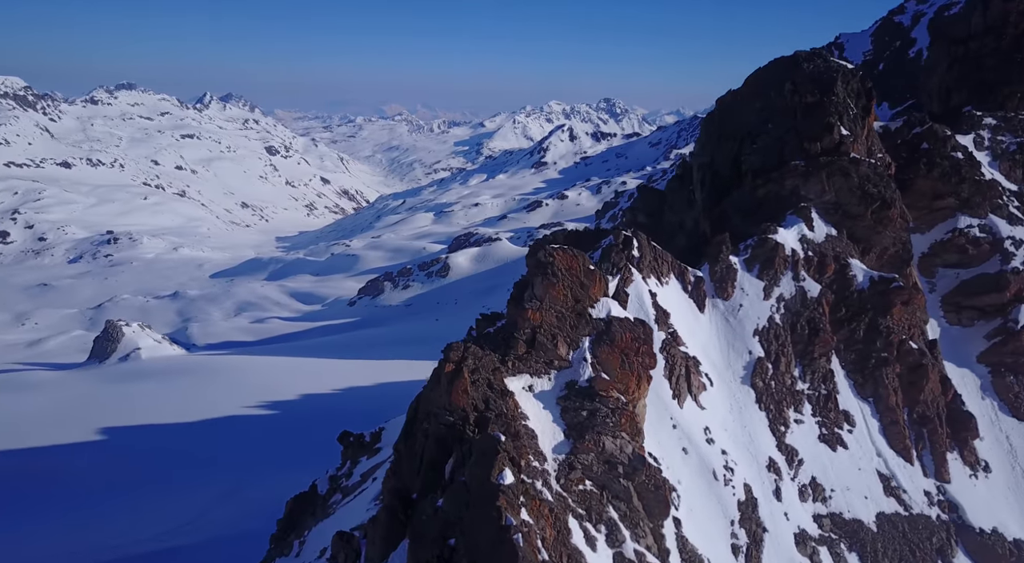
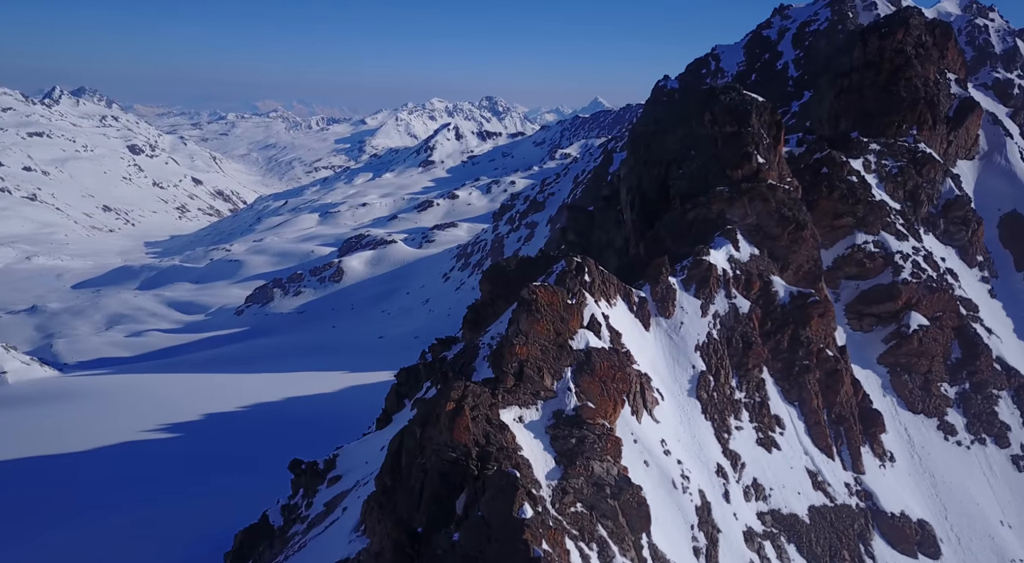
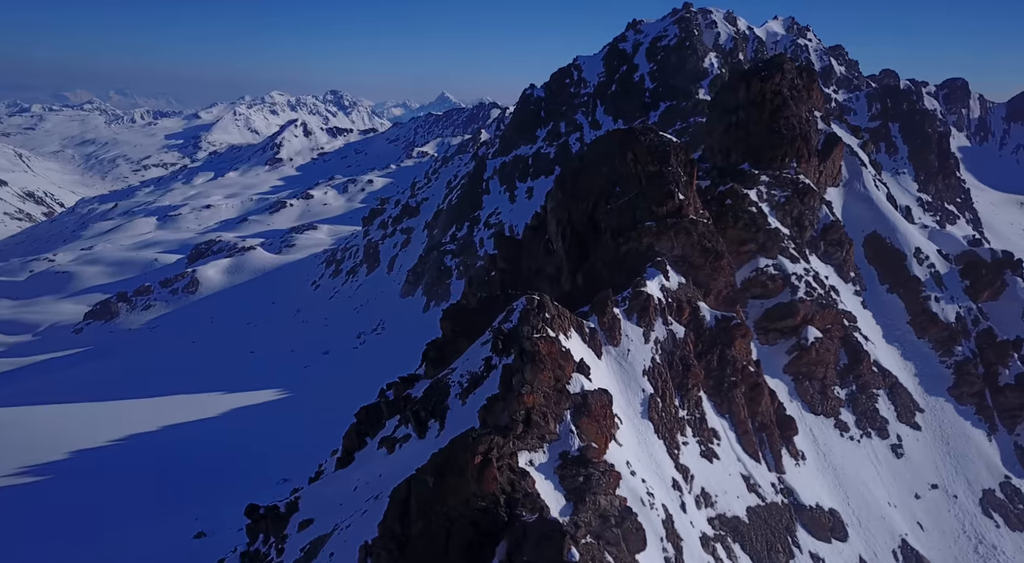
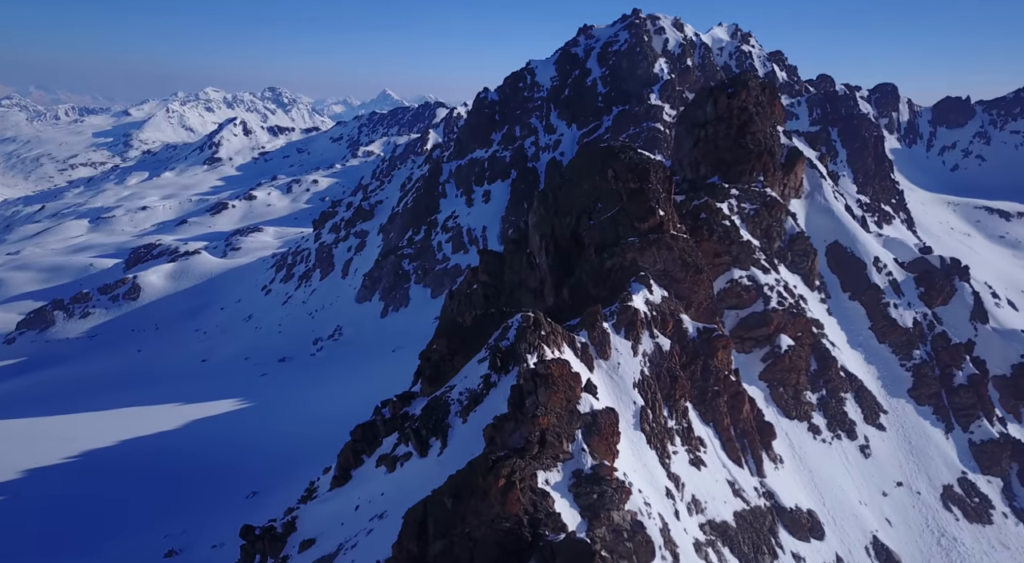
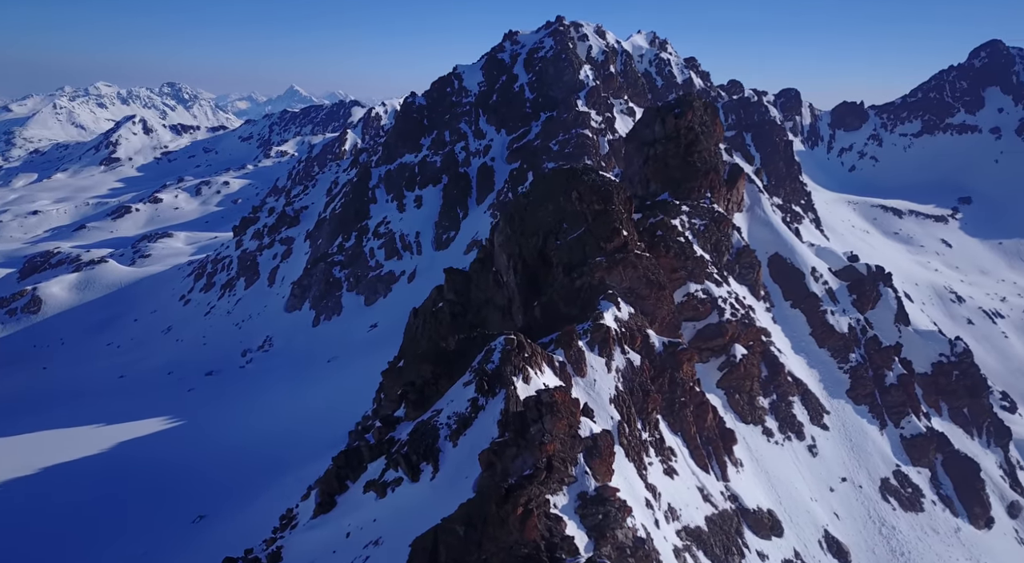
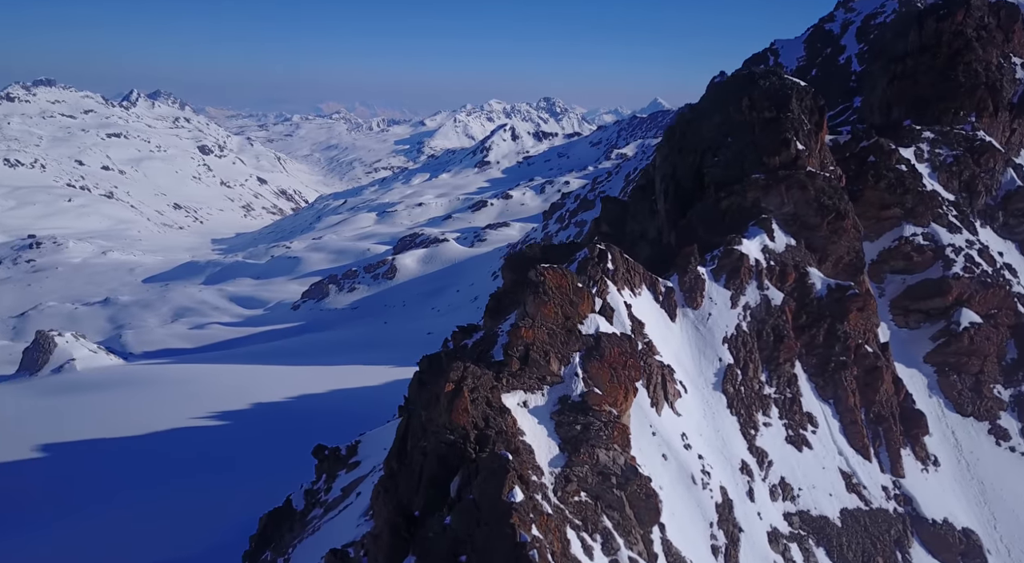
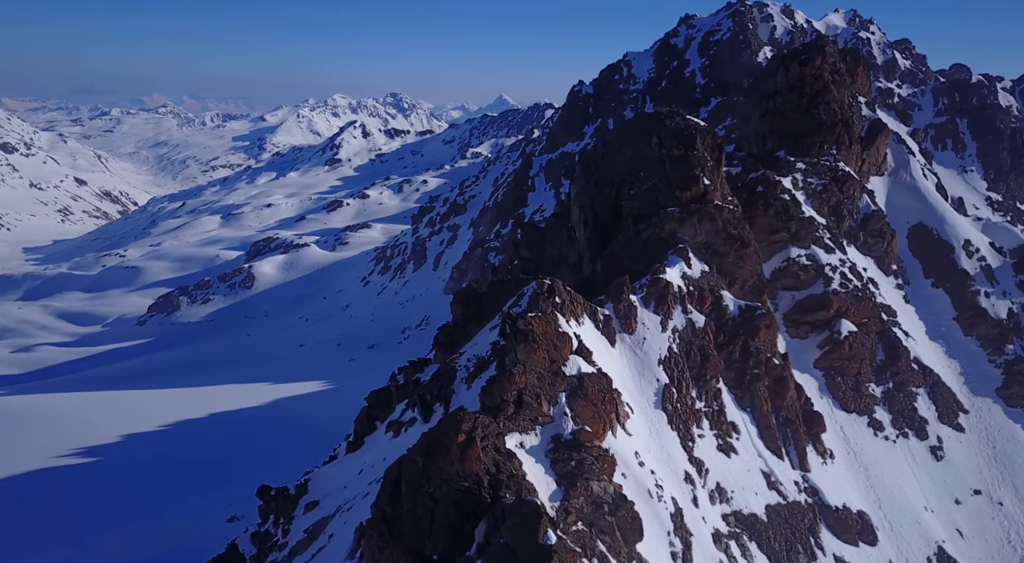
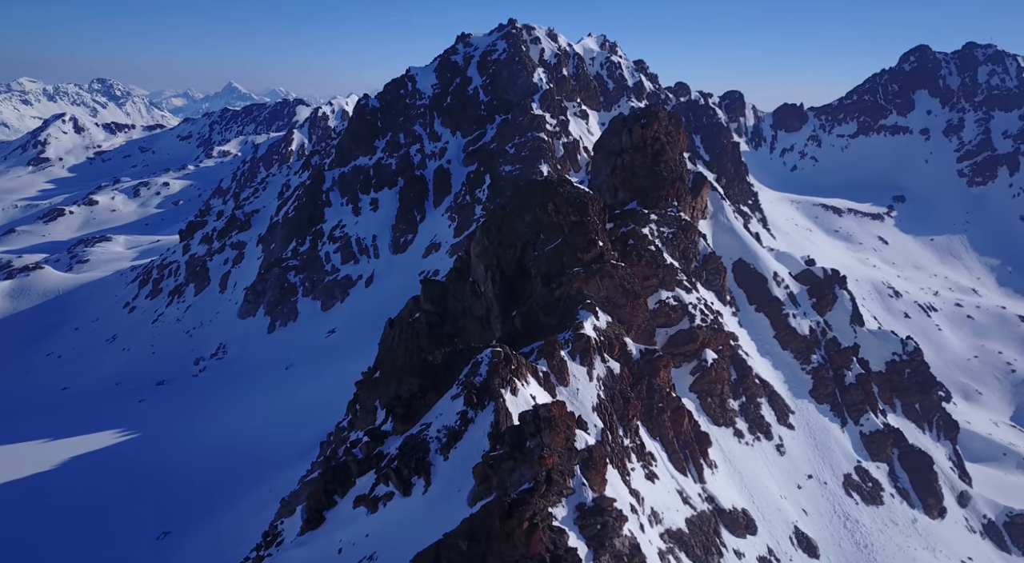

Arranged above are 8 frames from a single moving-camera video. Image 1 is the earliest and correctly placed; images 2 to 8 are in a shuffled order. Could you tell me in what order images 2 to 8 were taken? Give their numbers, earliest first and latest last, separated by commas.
6, 2, 7, 3, 4, 5, 8
